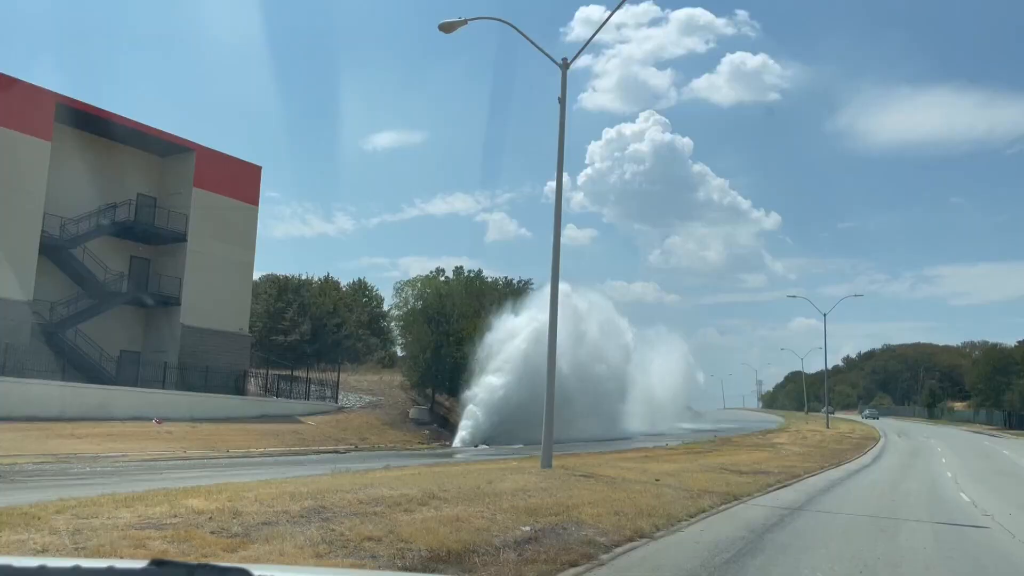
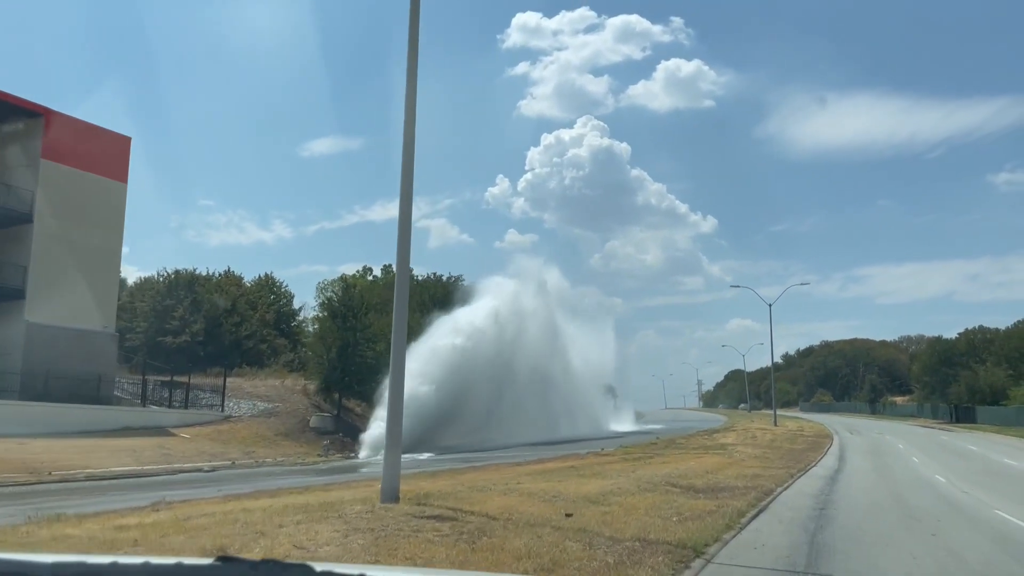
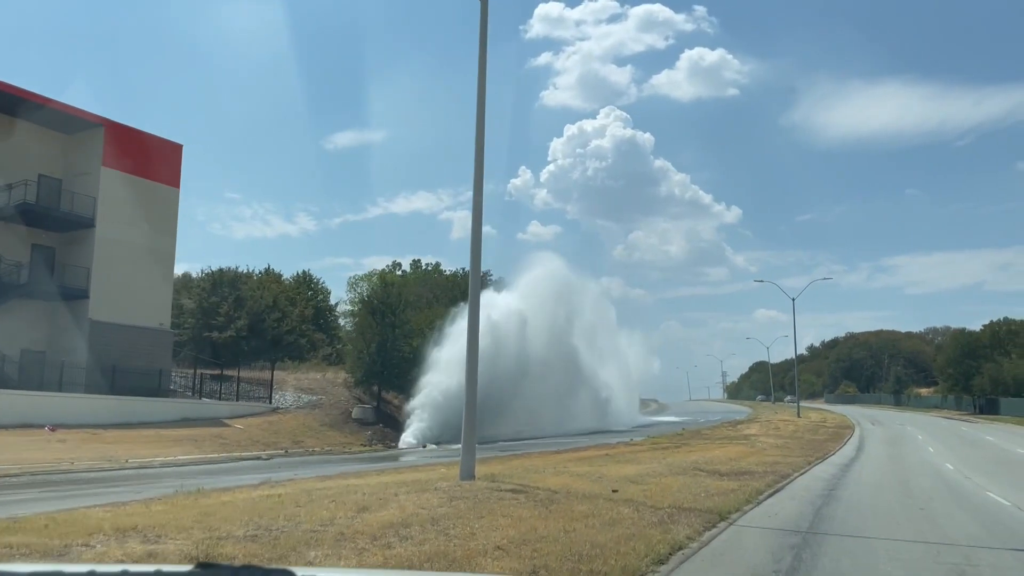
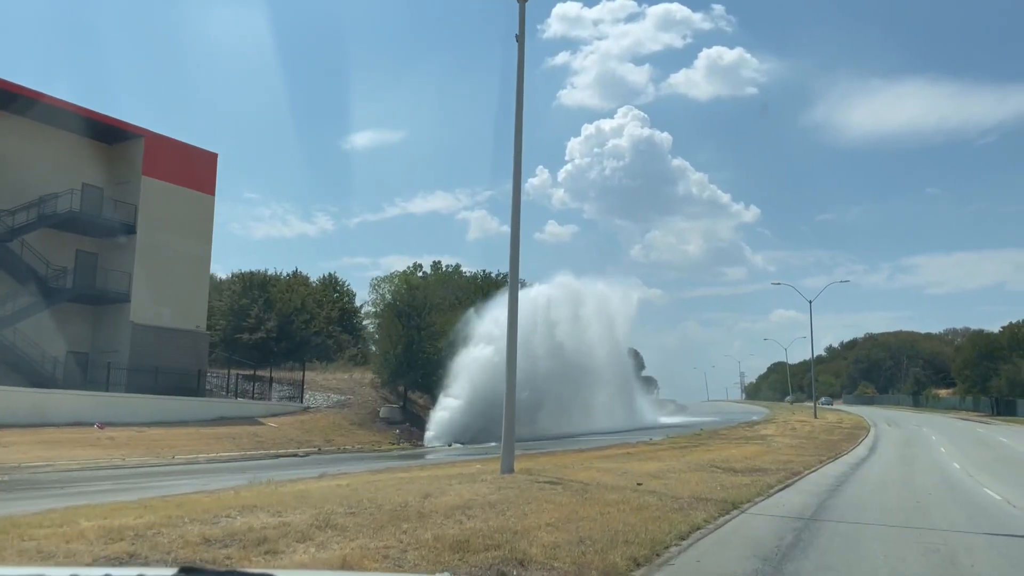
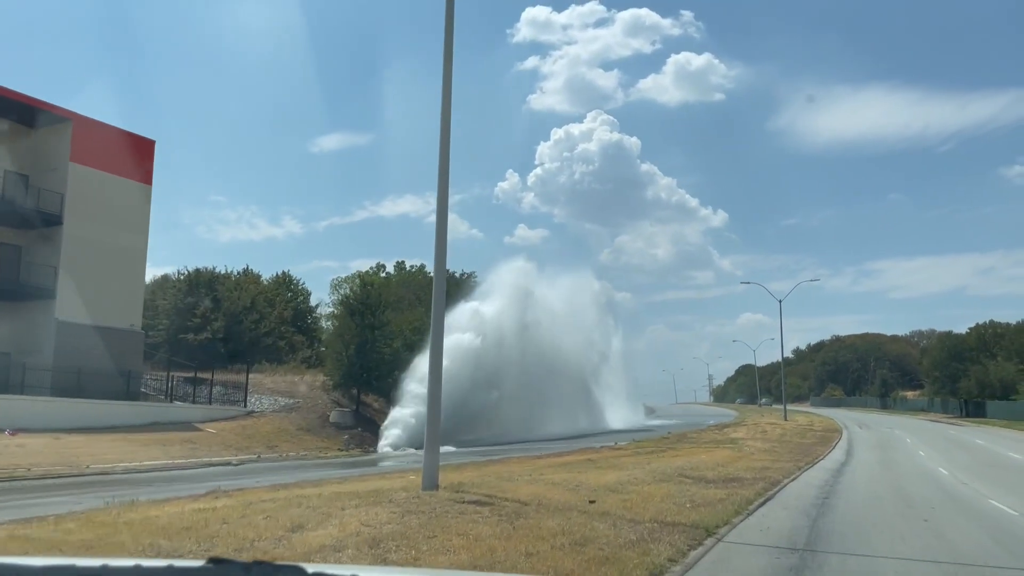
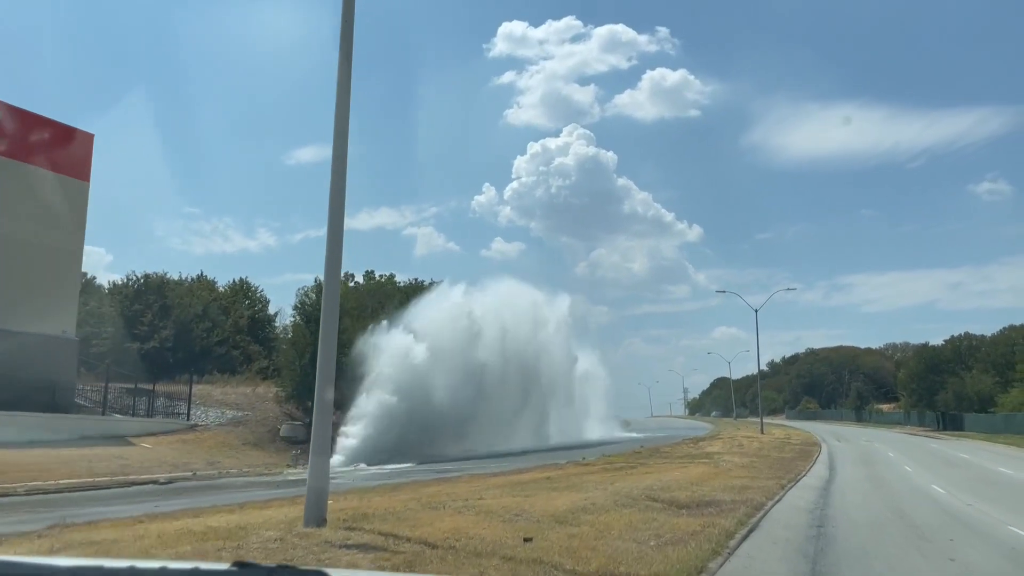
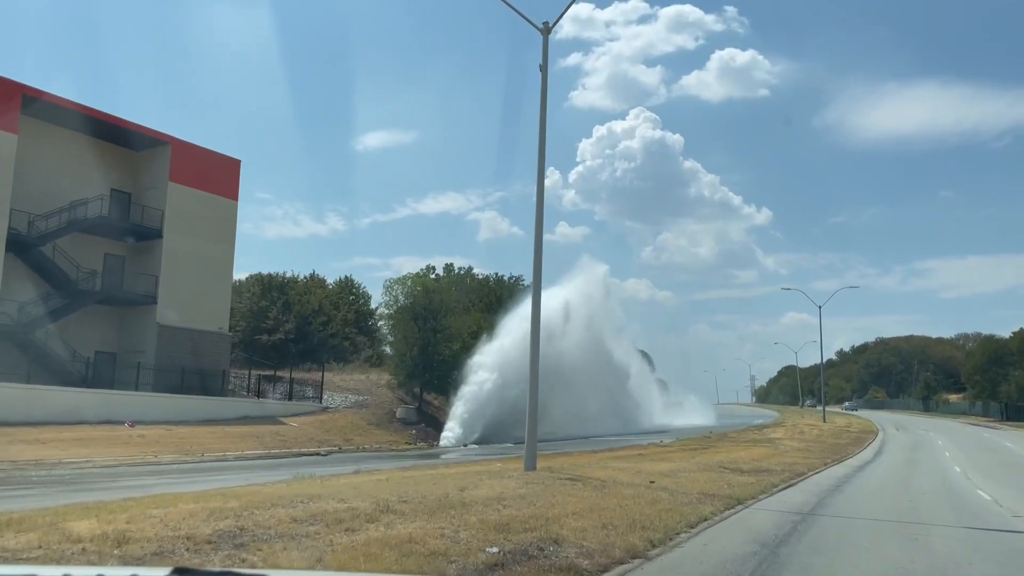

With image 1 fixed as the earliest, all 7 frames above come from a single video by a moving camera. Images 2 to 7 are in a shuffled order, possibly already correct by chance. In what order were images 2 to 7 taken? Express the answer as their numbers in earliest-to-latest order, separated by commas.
7, 4, 3, 5, 2, 6
